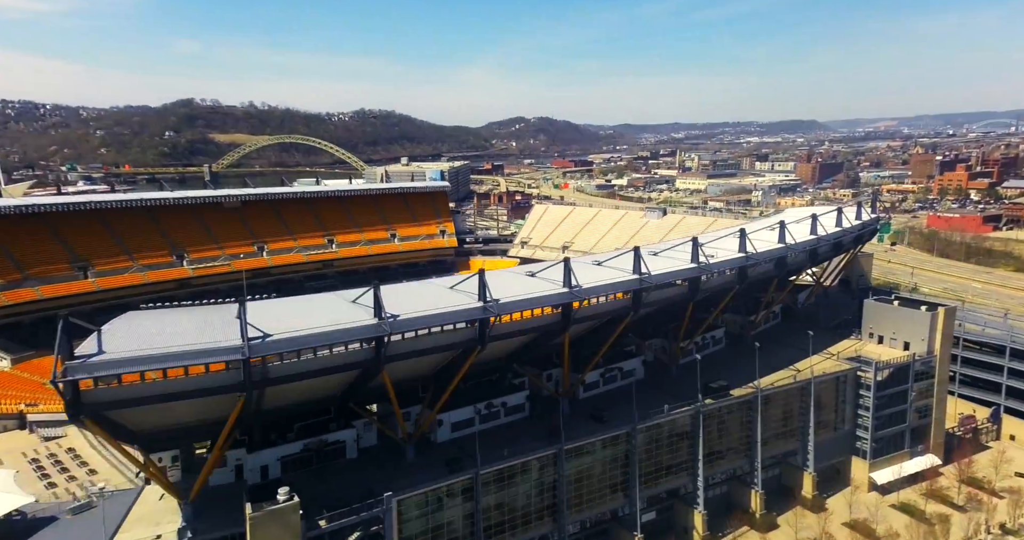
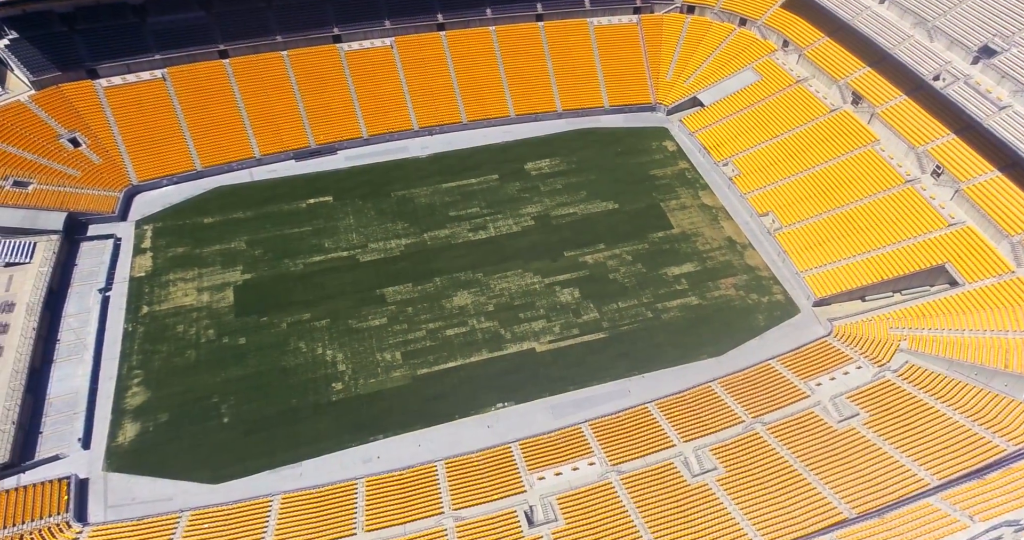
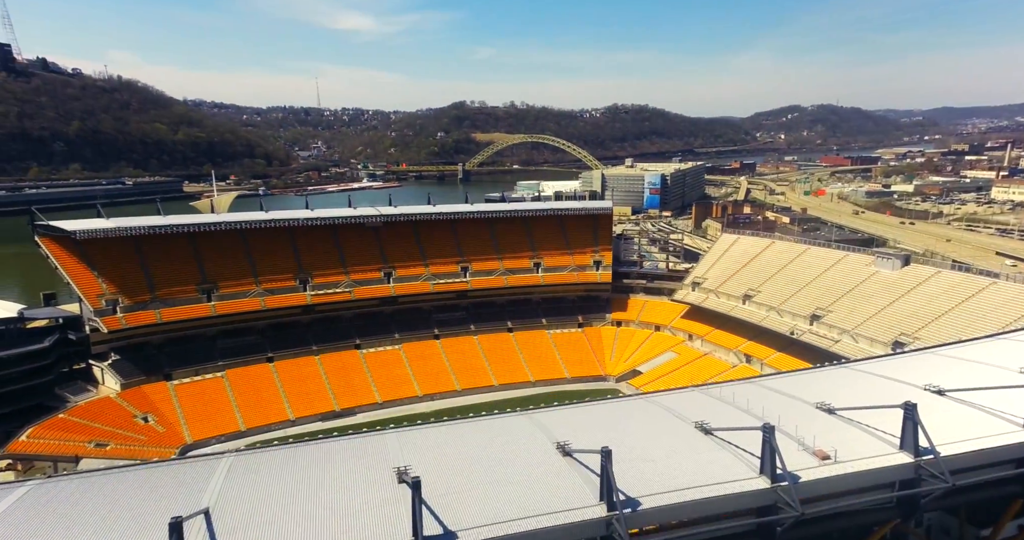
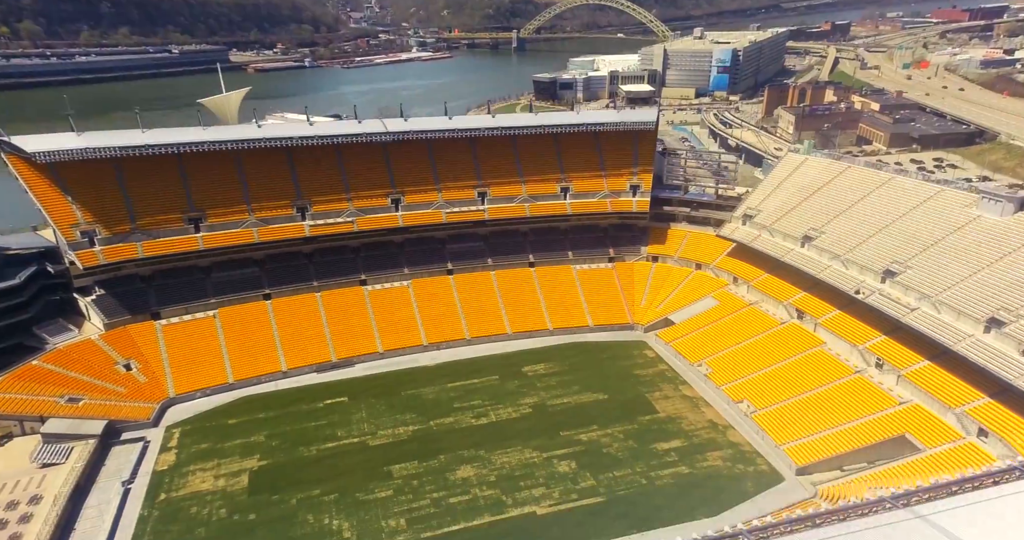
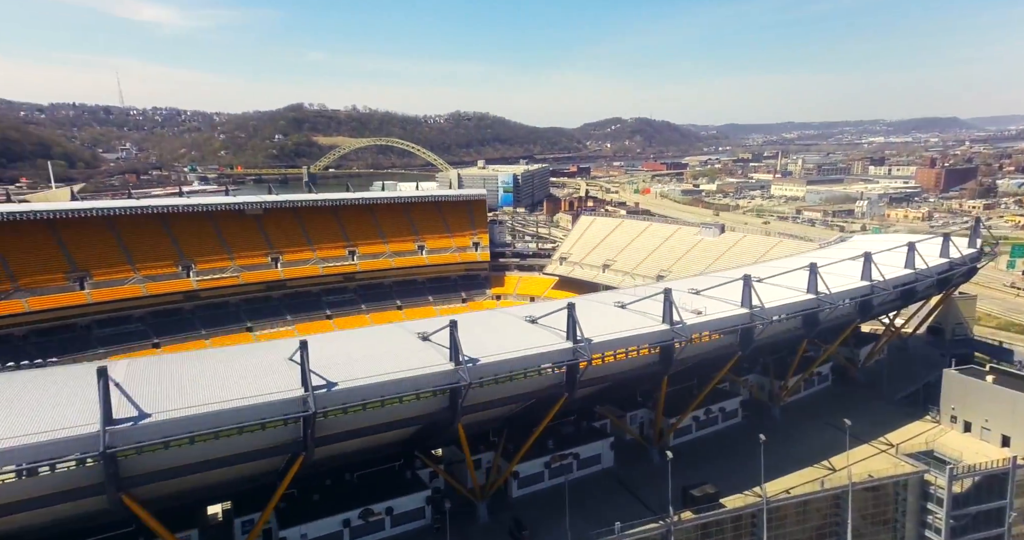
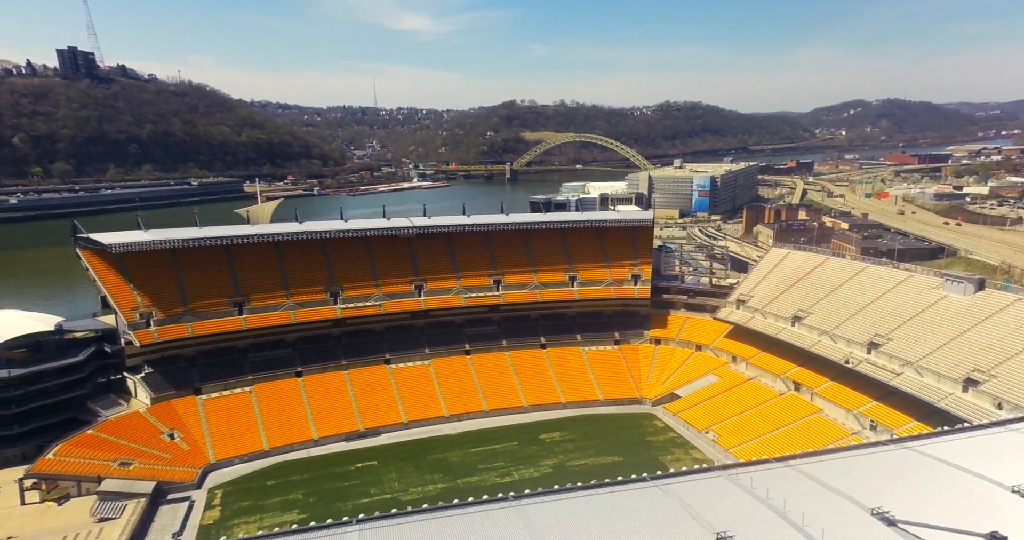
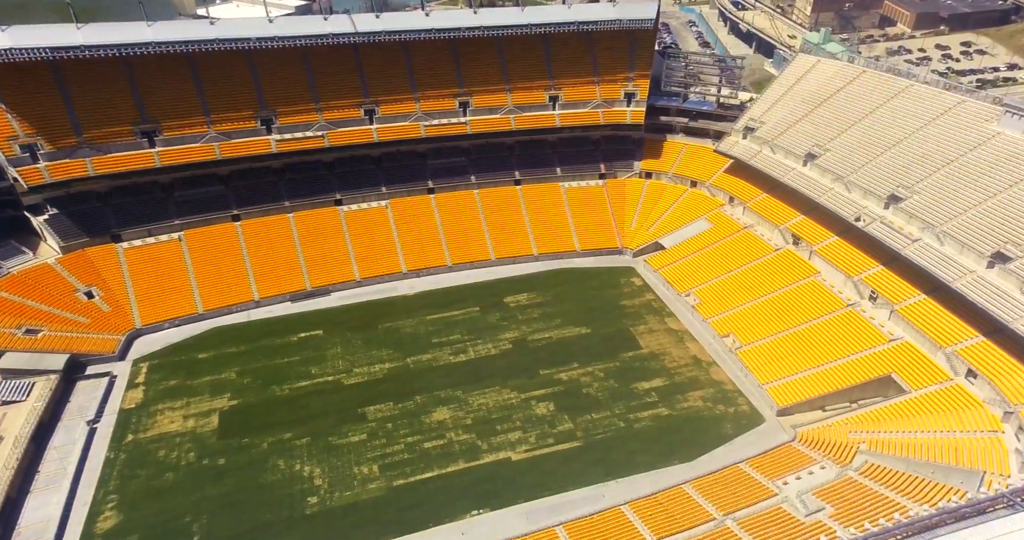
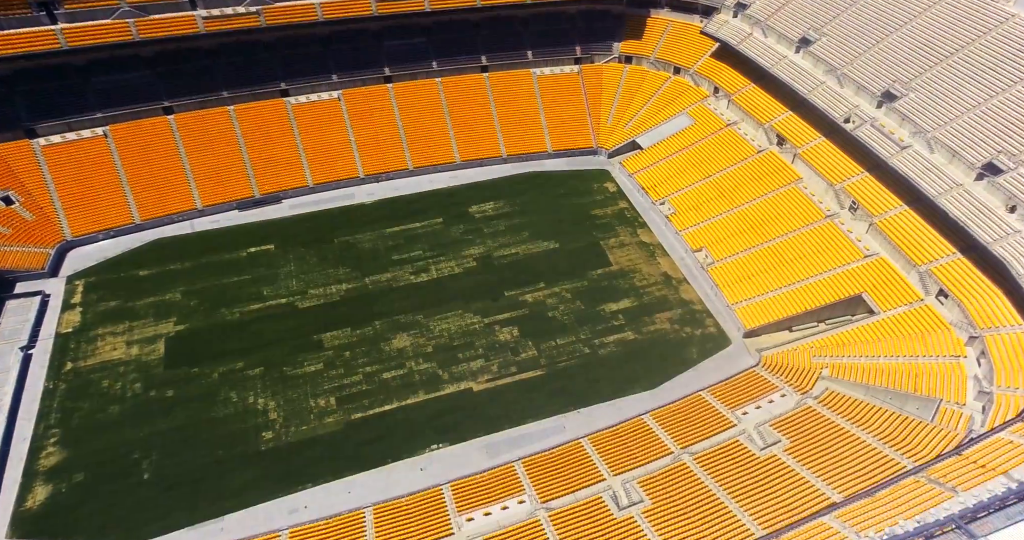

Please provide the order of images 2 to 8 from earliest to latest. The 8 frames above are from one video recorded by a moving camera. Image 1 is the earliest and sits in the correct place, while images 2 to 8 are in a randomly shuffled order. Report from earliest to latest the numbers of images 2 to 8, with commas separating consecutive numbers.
5, 3, 6, 4, 7, 8, 2
